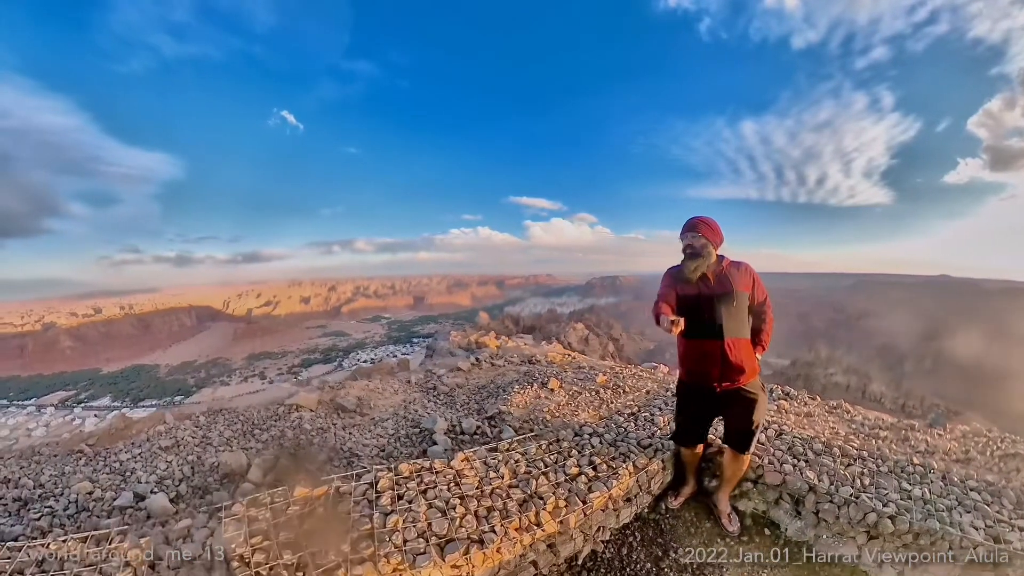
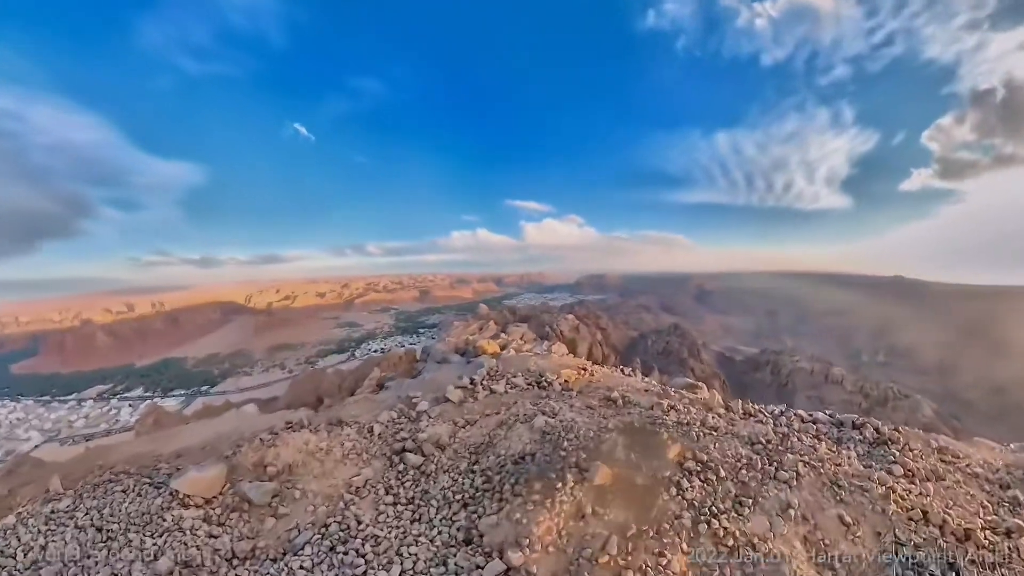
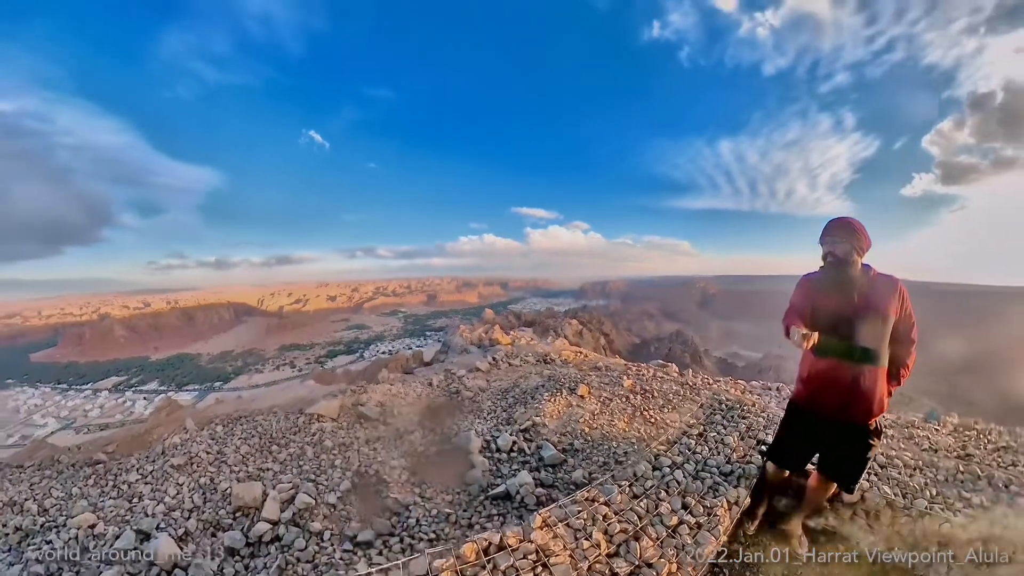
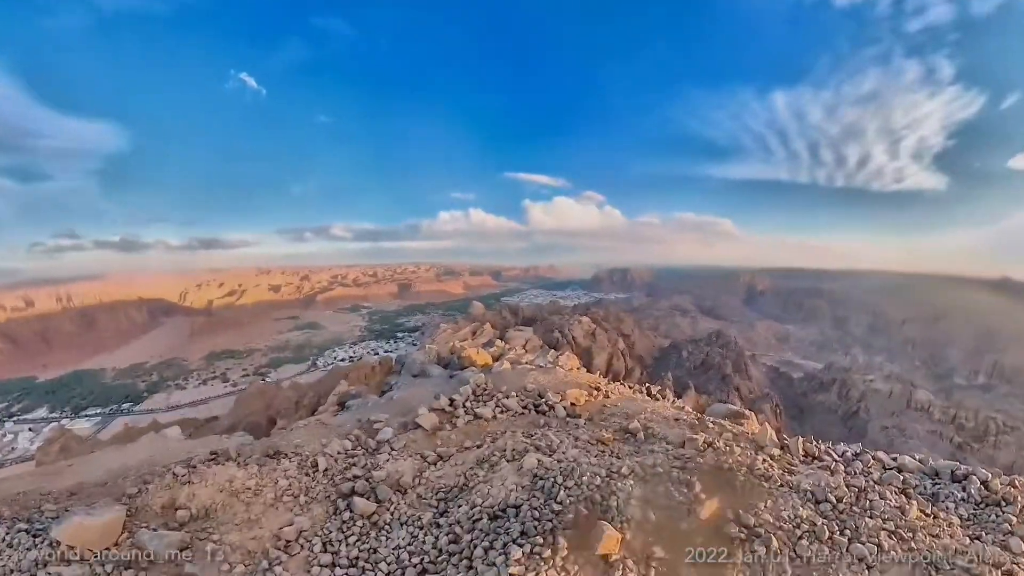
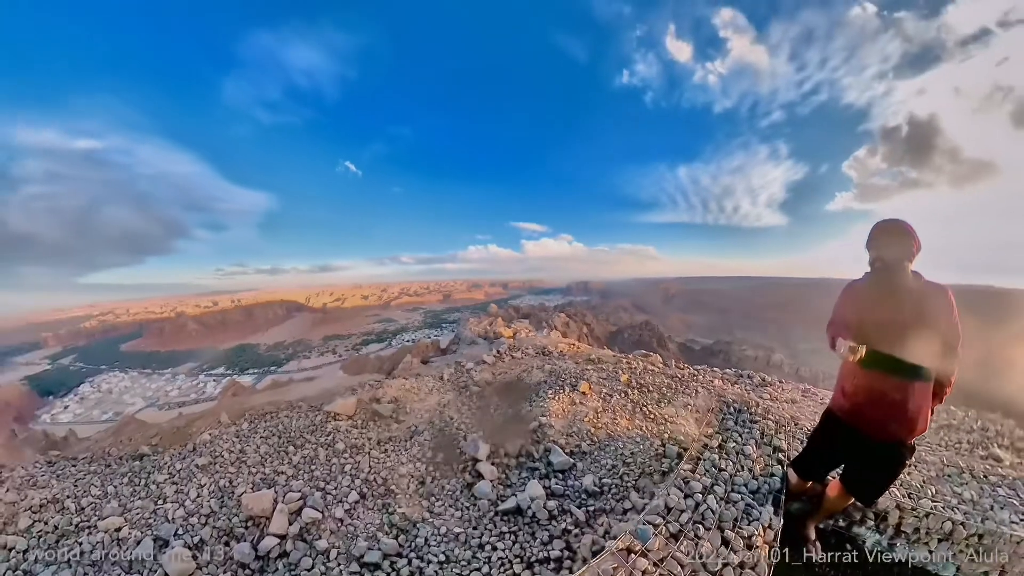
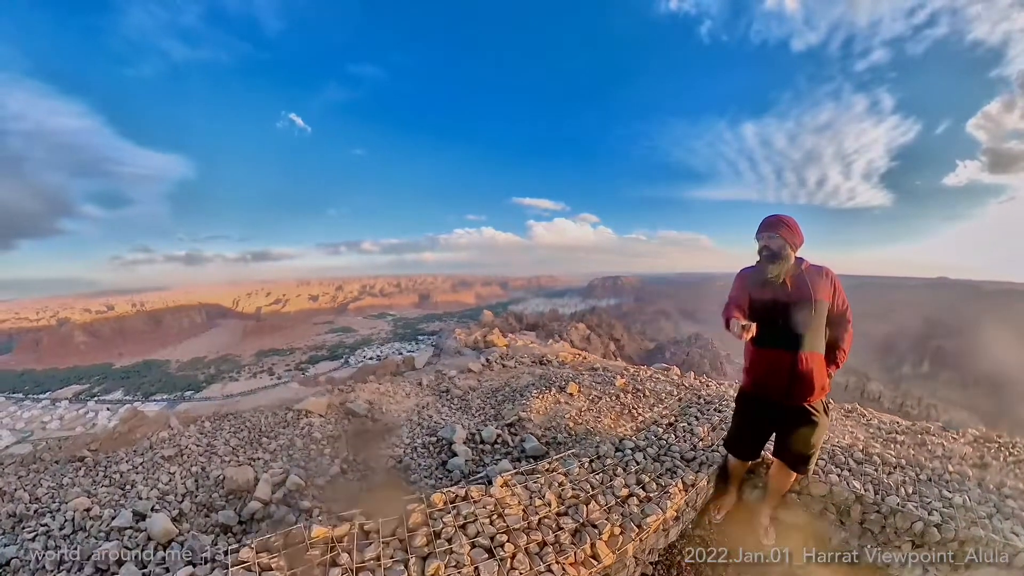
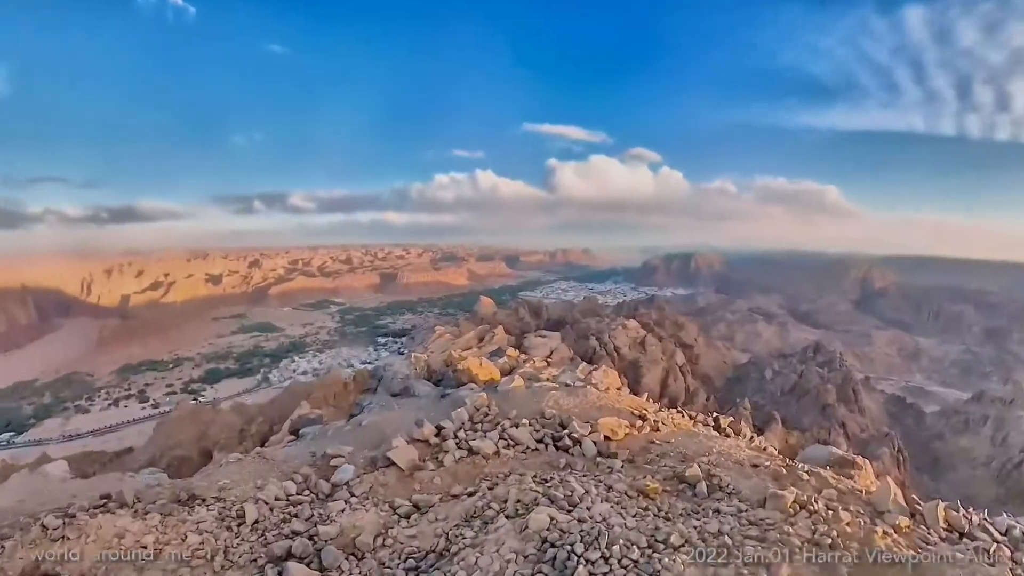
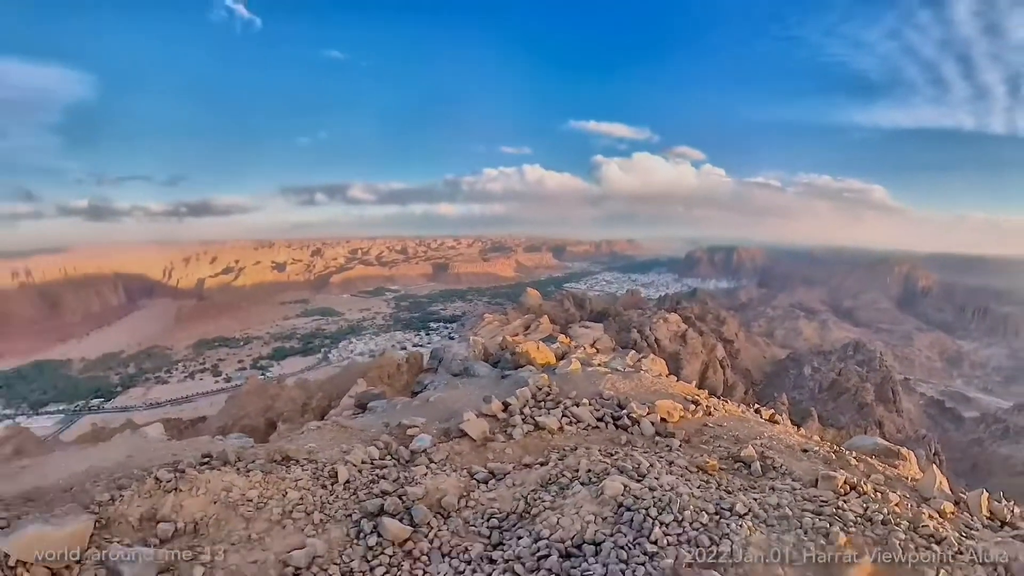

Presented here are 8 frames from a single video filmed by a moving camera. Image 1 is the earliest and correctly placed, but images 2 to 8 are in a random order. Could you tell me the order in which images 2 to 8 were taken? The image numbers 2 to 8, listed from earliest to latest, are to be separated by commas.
6, 3, 5, 2, 4, 7, 8
